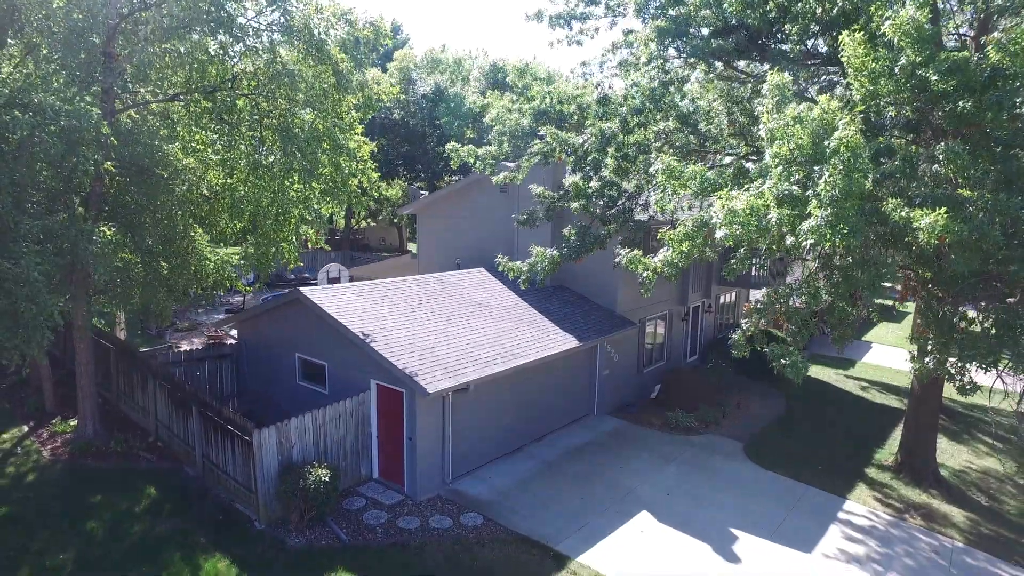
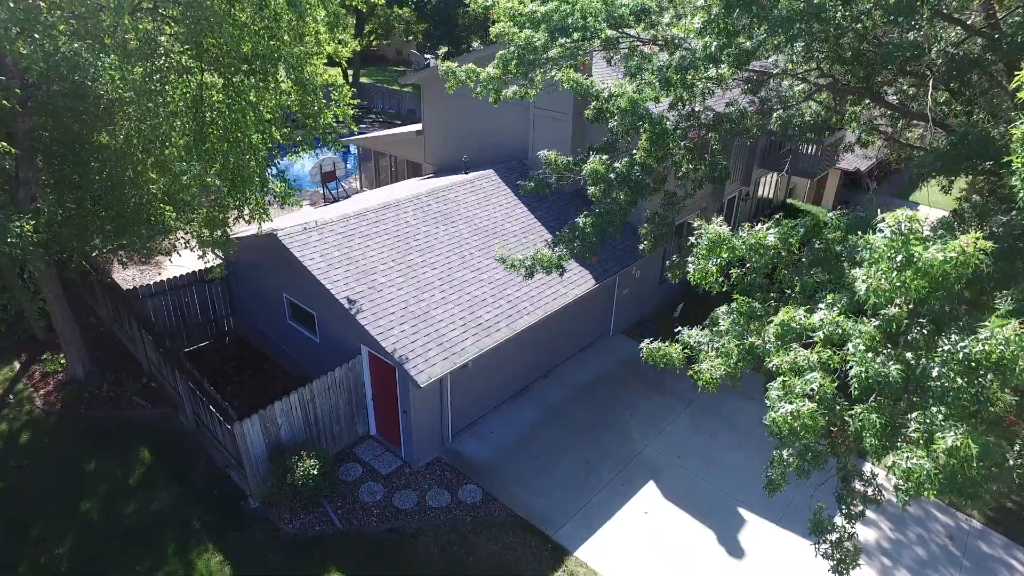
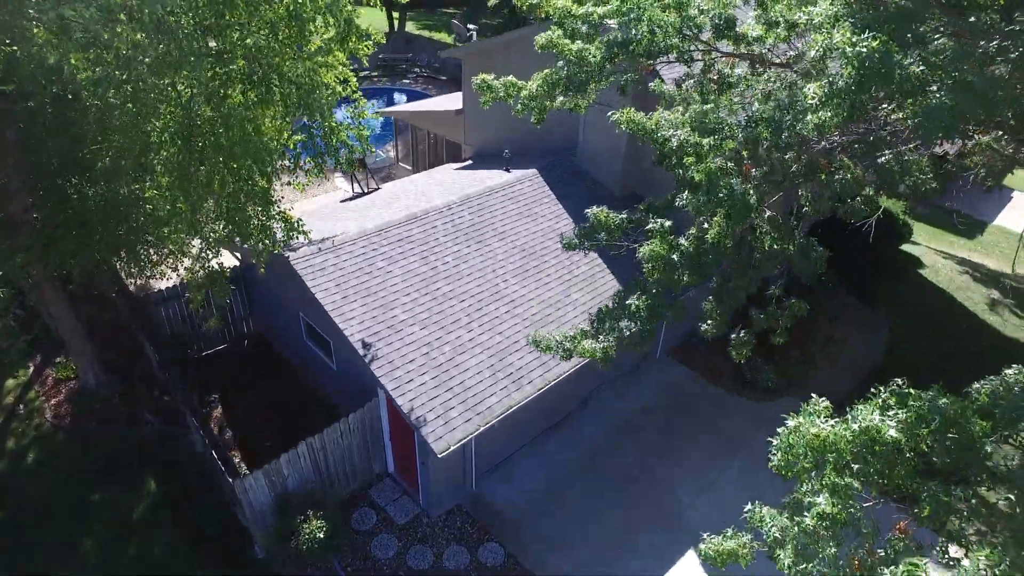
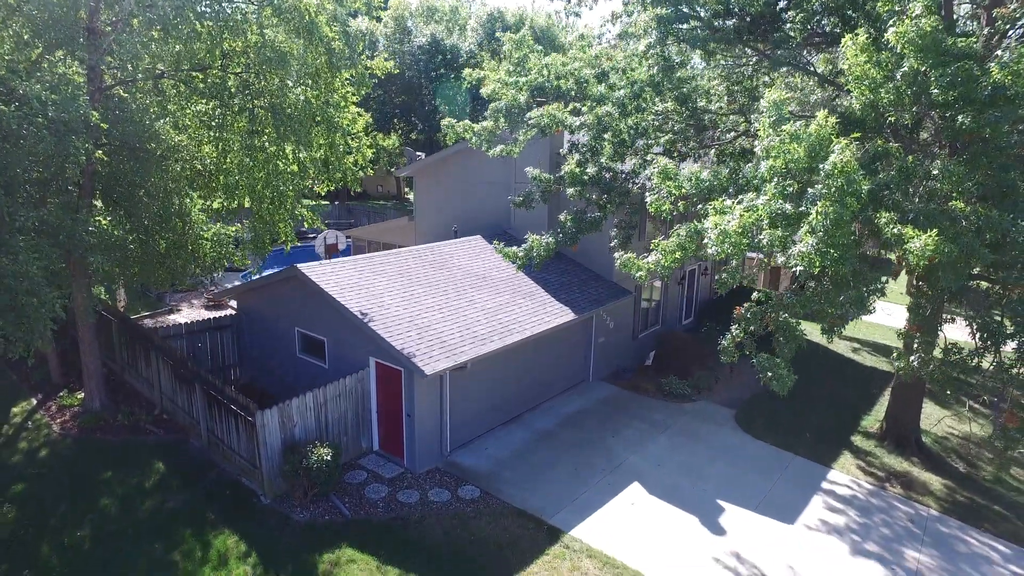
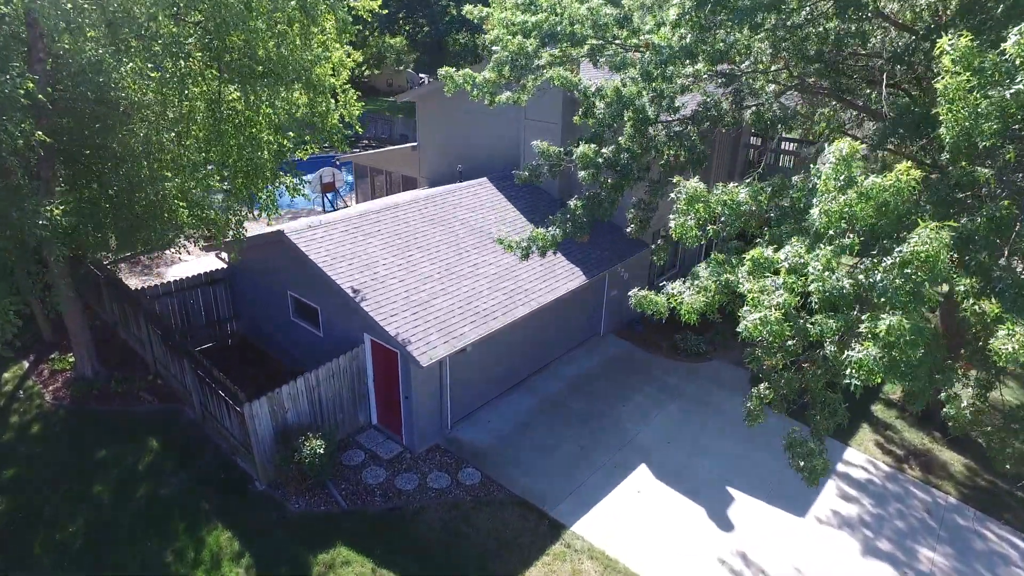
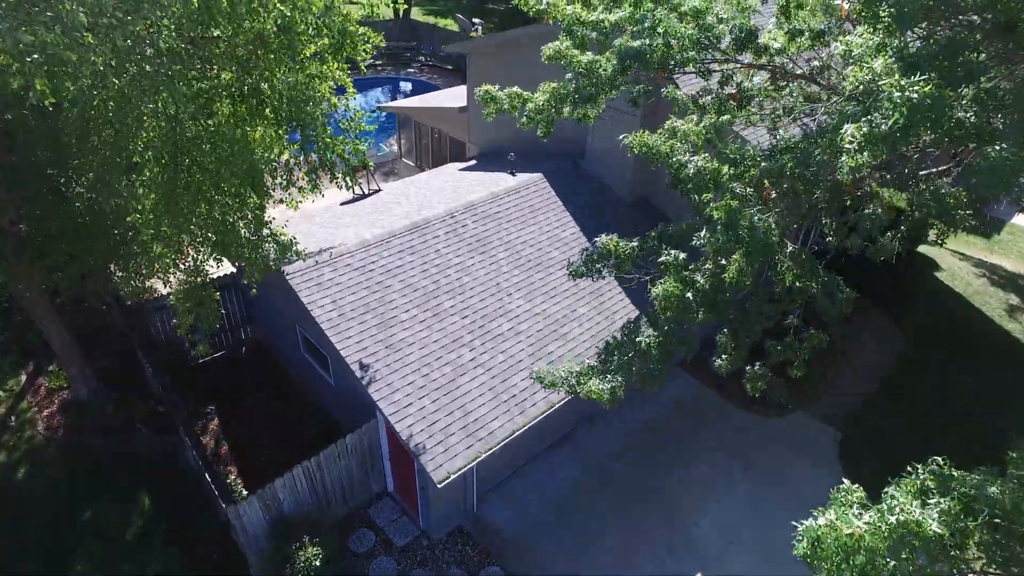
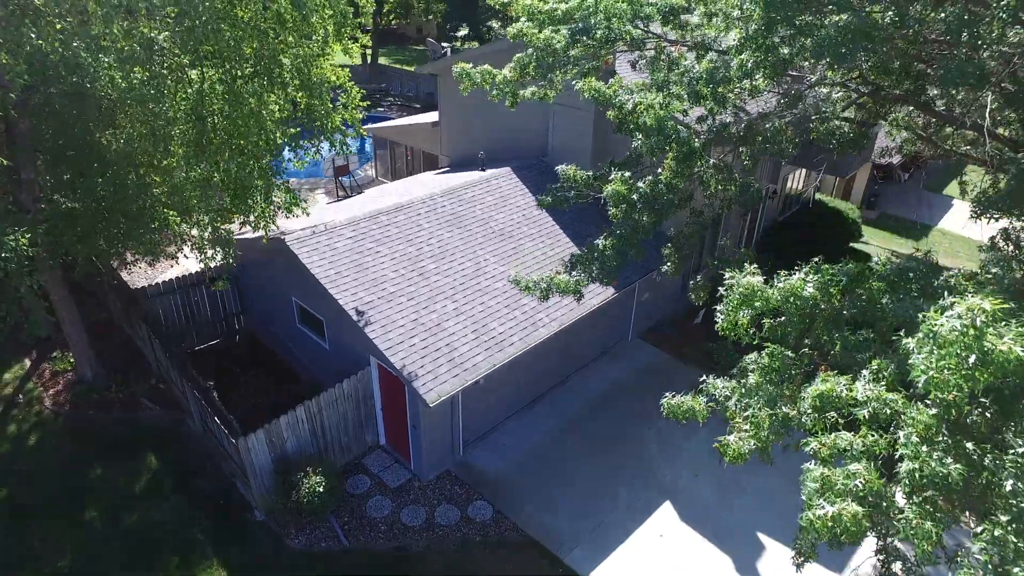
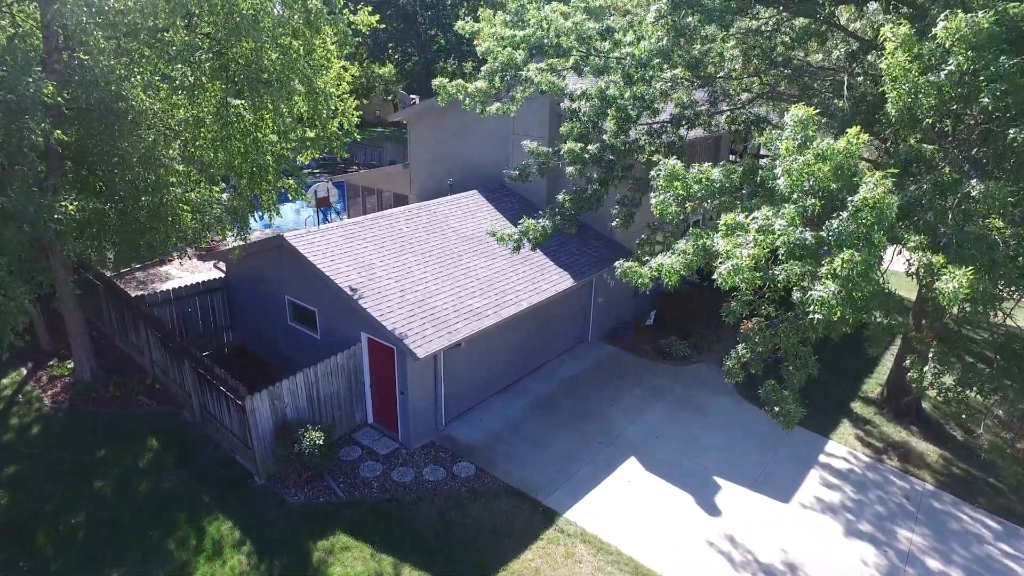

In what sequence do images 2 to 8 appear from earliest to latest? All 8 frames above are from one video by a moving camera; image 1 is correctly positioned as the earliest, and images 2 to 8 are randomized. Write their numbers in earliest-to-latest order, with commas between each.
4, 8, 5, 2, 7, 3, 6
